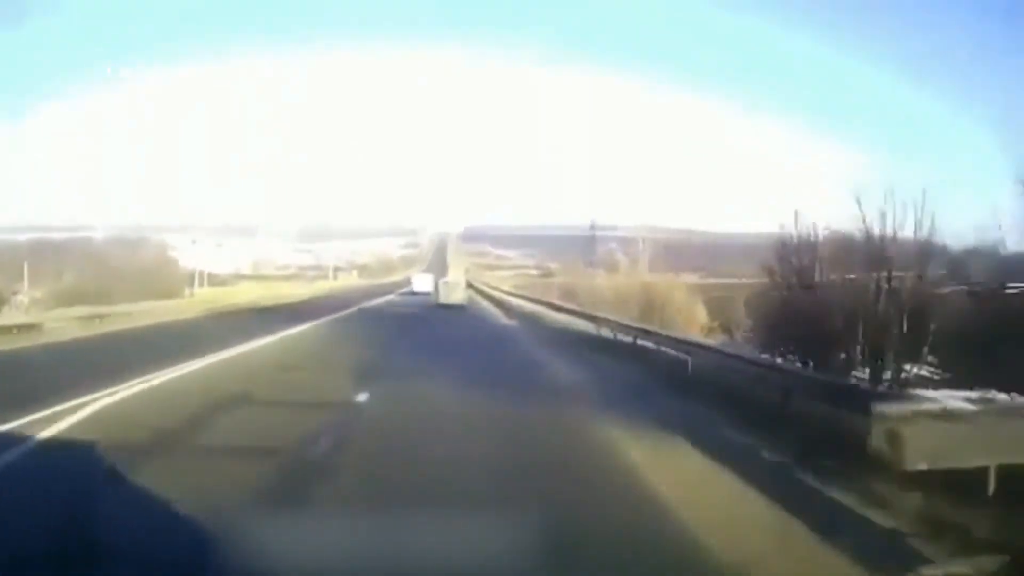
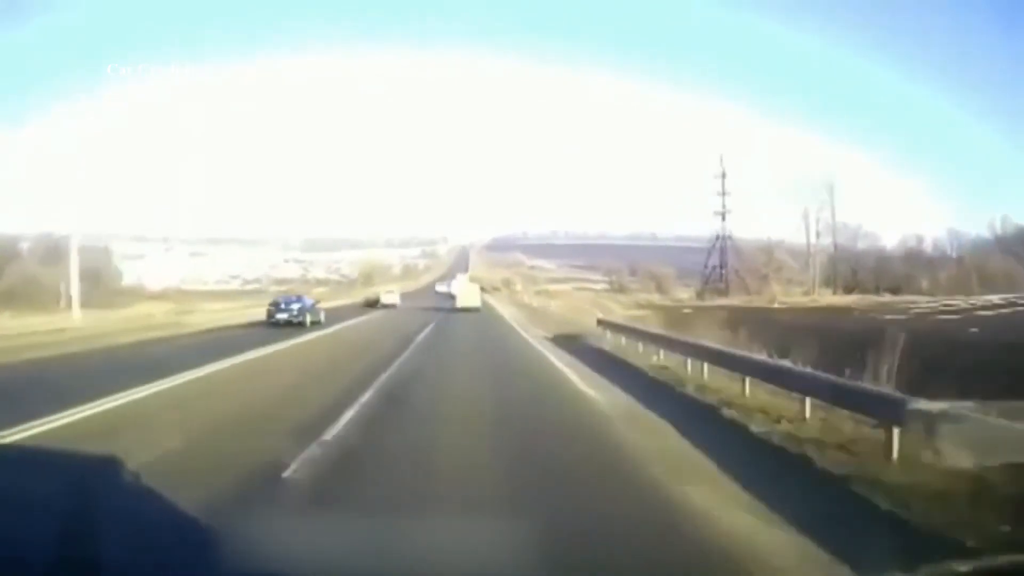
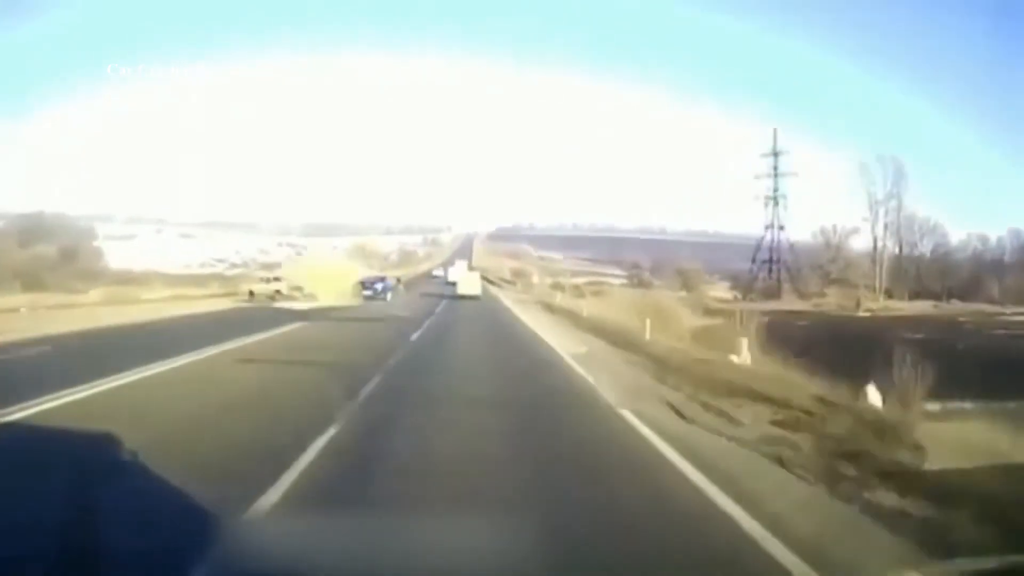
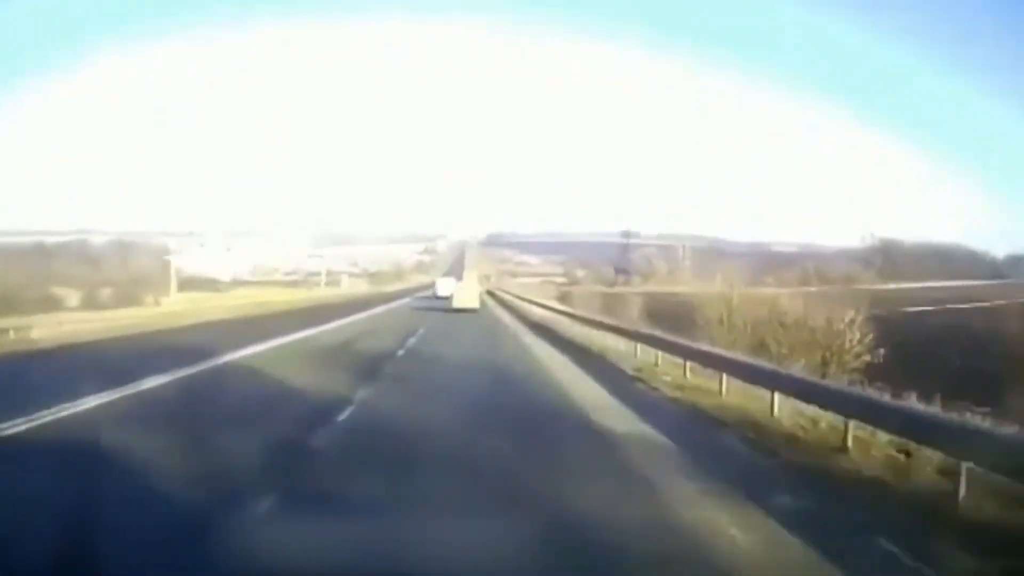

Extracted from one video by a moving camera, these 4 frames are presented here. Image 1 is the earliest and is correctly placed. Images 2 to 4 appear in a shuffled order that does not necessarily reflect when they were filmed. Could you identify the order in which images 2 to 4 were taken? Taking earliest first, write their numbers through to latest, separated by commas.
4, 2, 3
